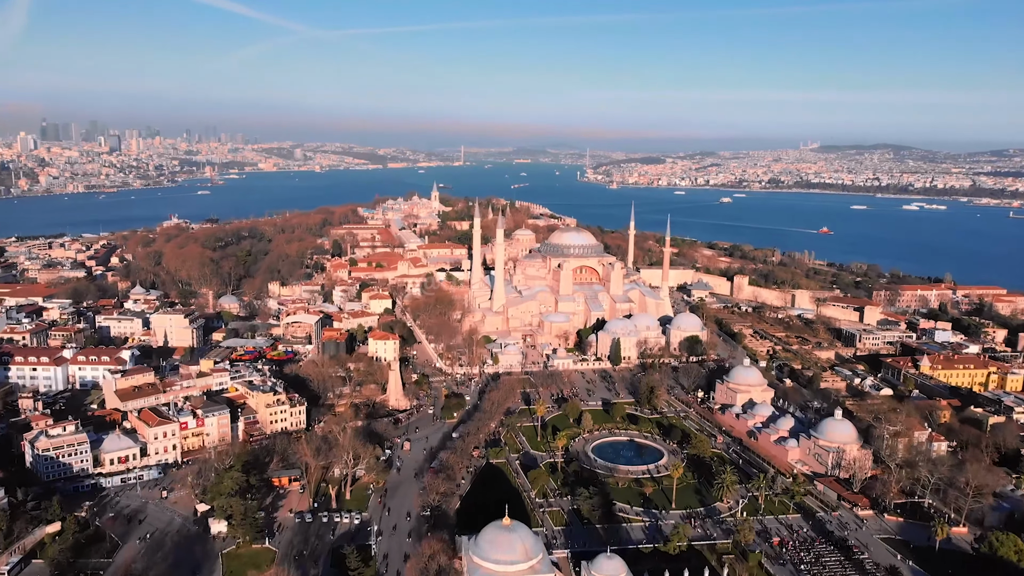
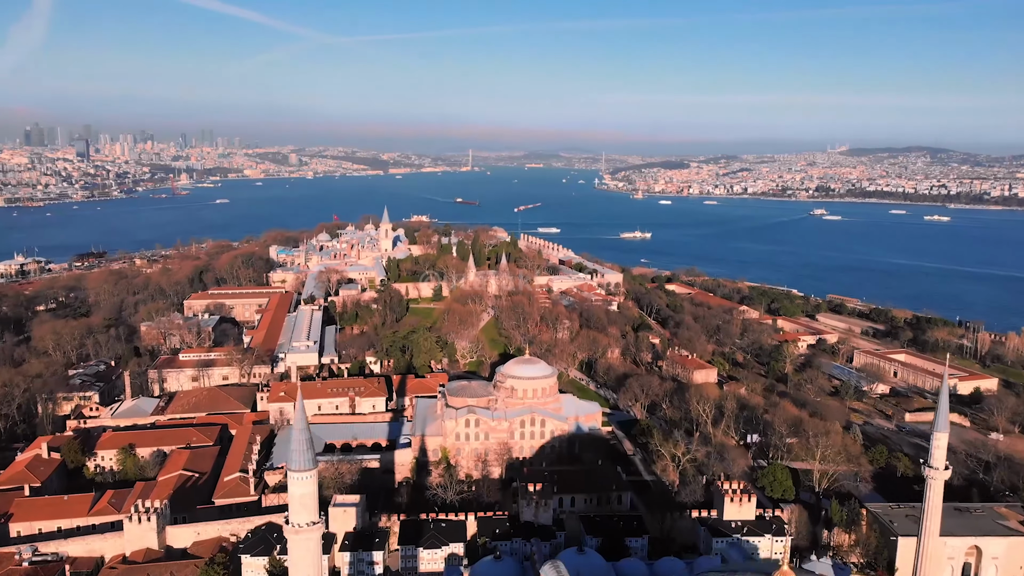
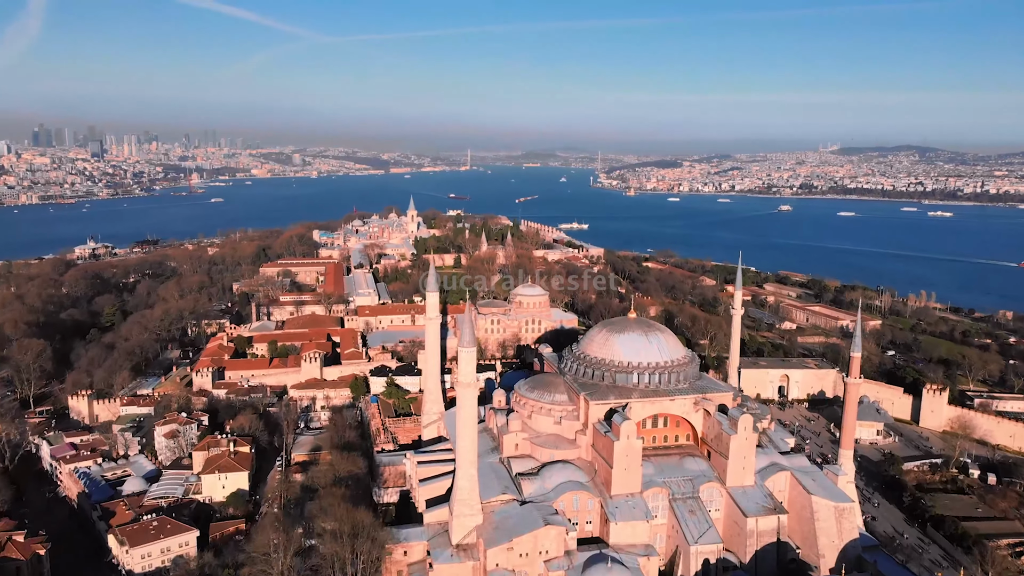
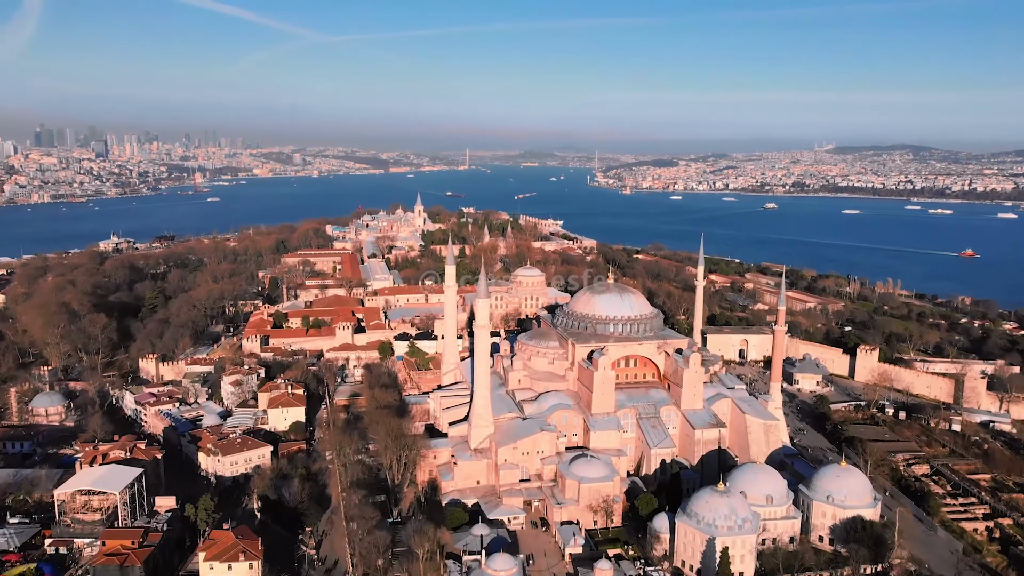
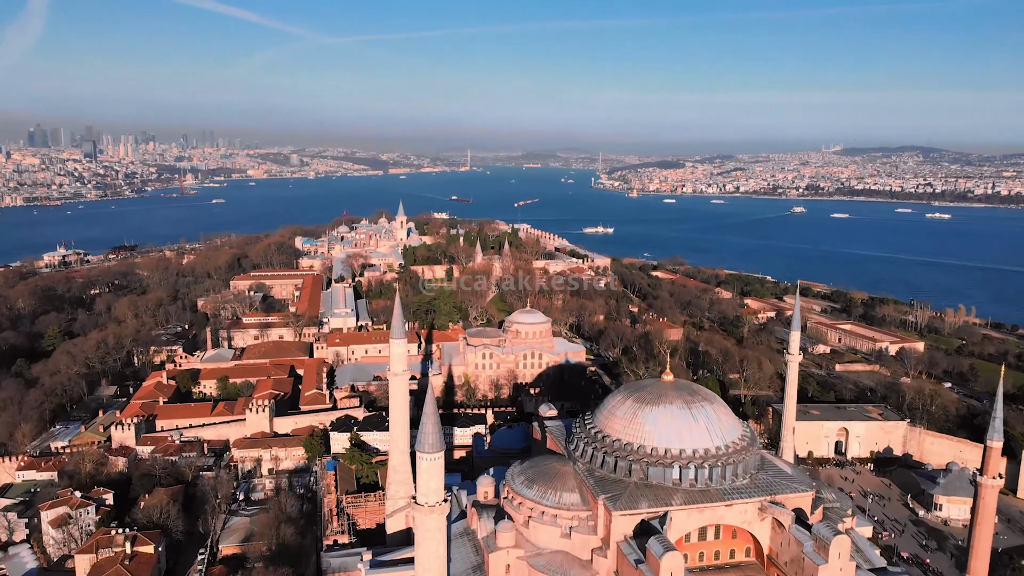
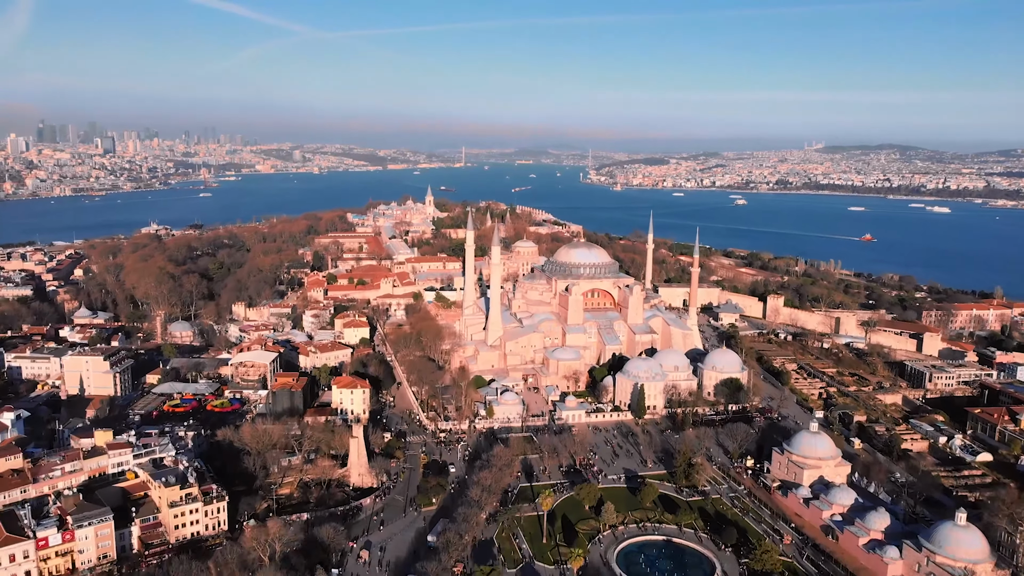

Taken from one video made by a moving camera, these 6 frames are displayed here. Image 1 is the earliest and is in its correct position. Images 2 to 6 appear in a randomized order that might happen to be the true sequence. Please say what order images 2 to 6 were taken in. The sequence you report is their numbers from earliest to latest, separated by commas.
6, 4, 3, 5, 2
